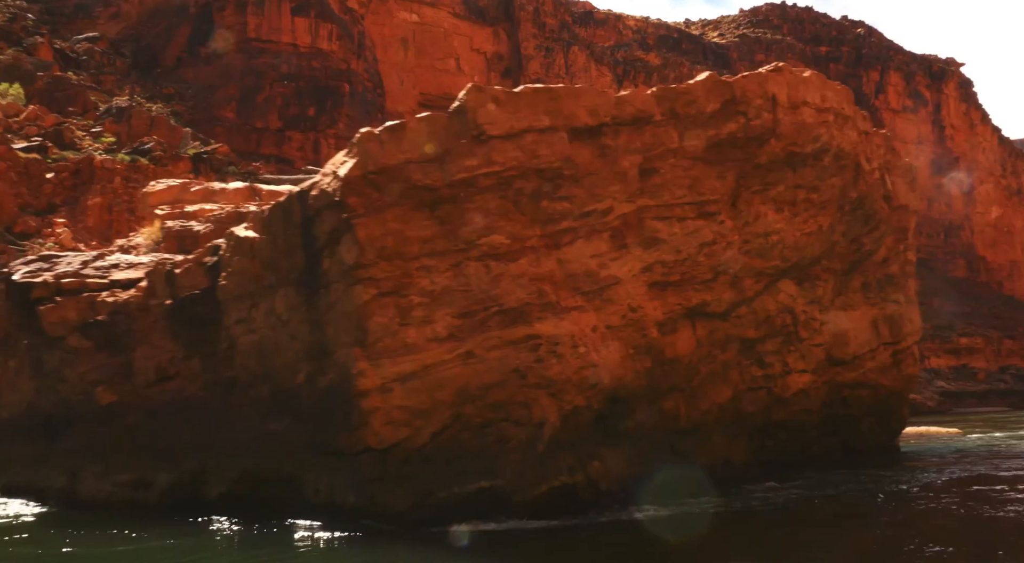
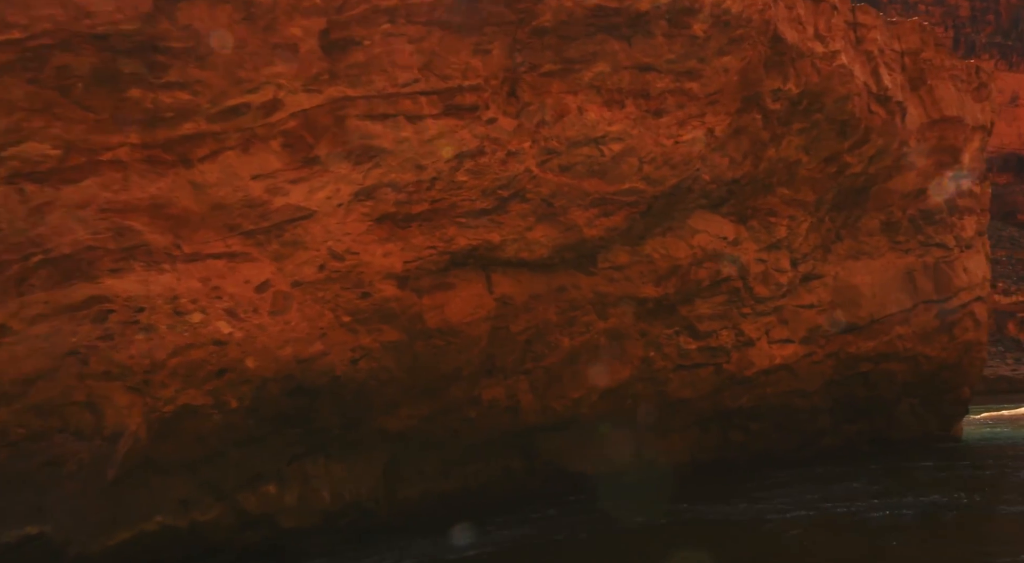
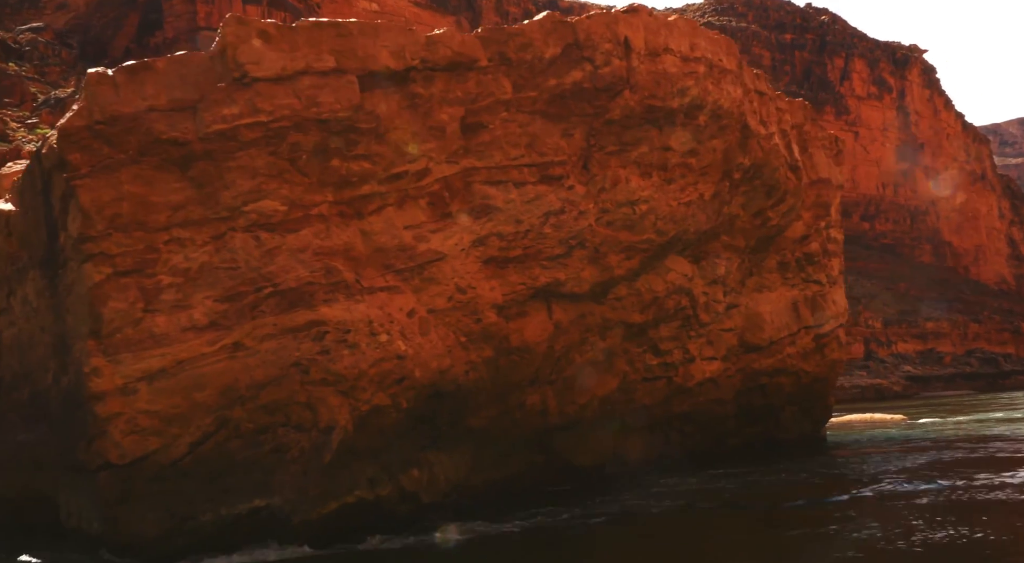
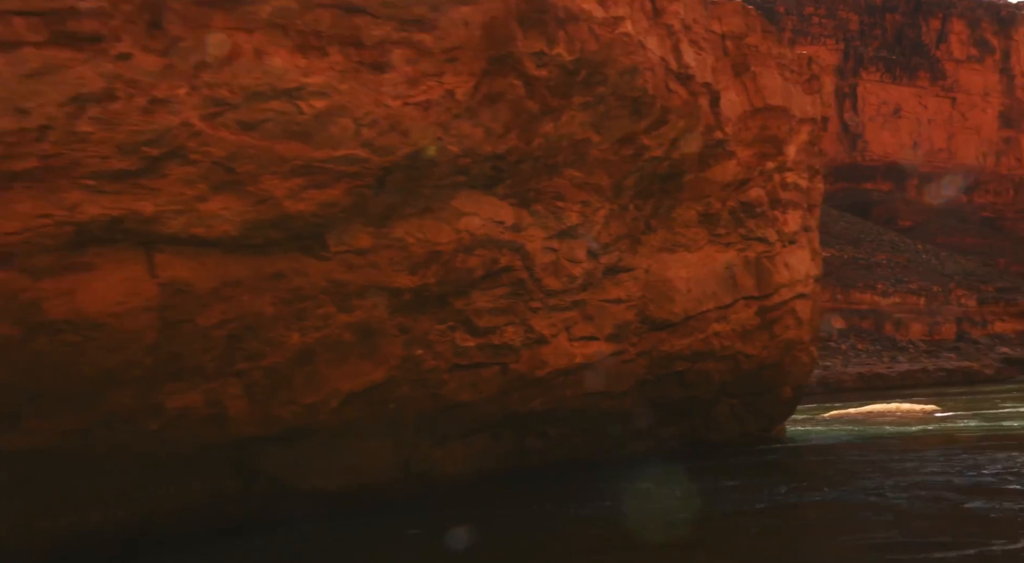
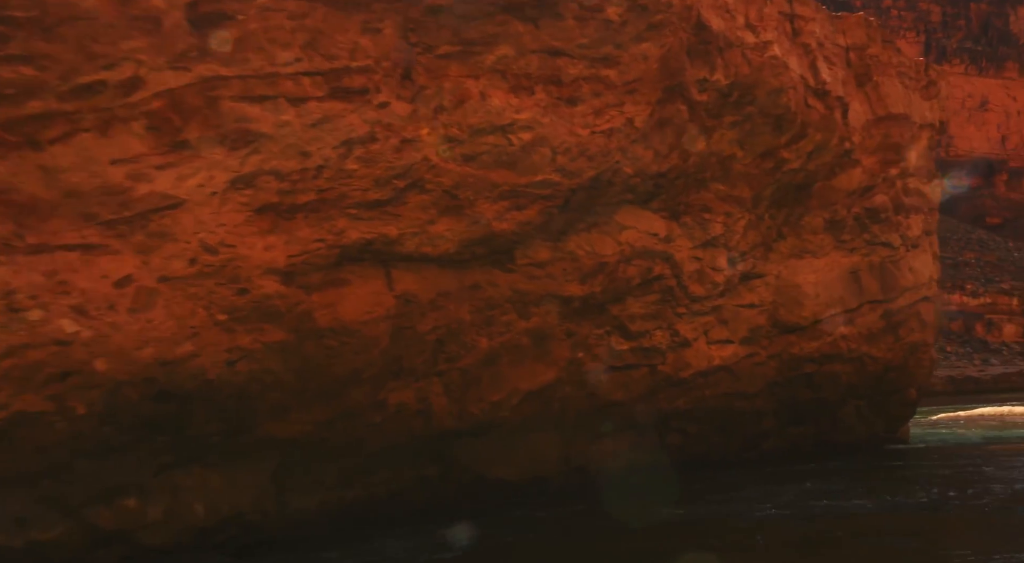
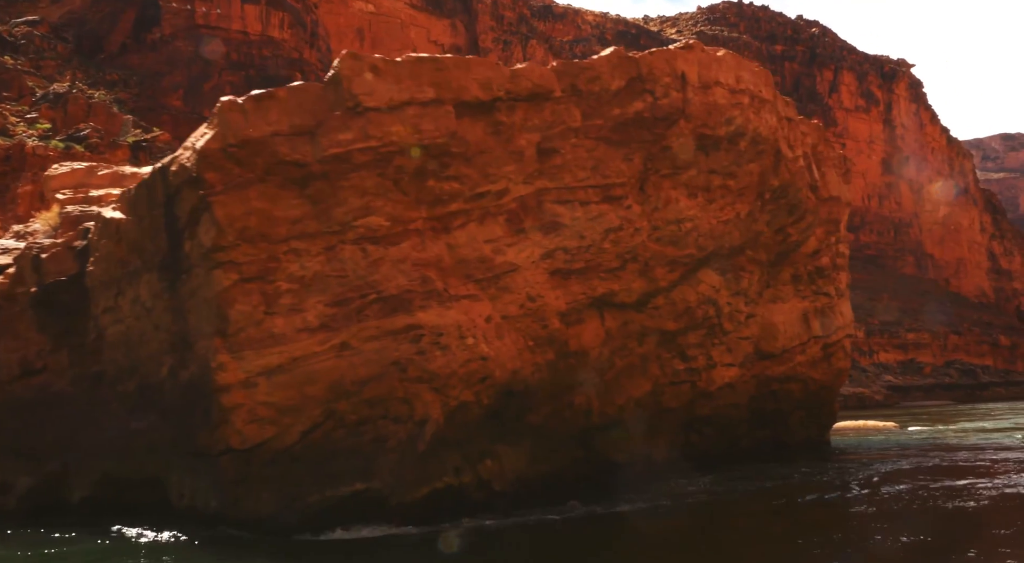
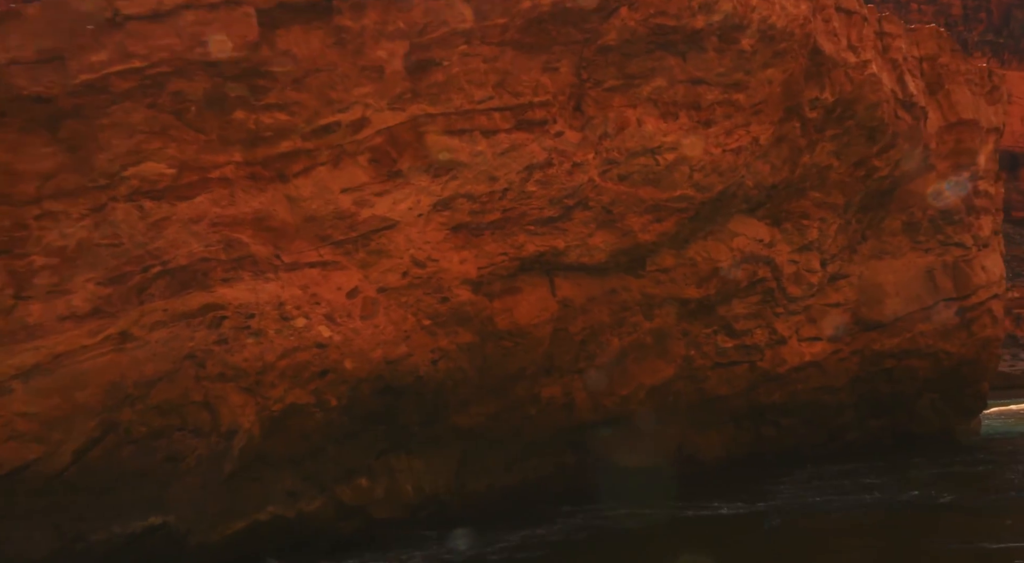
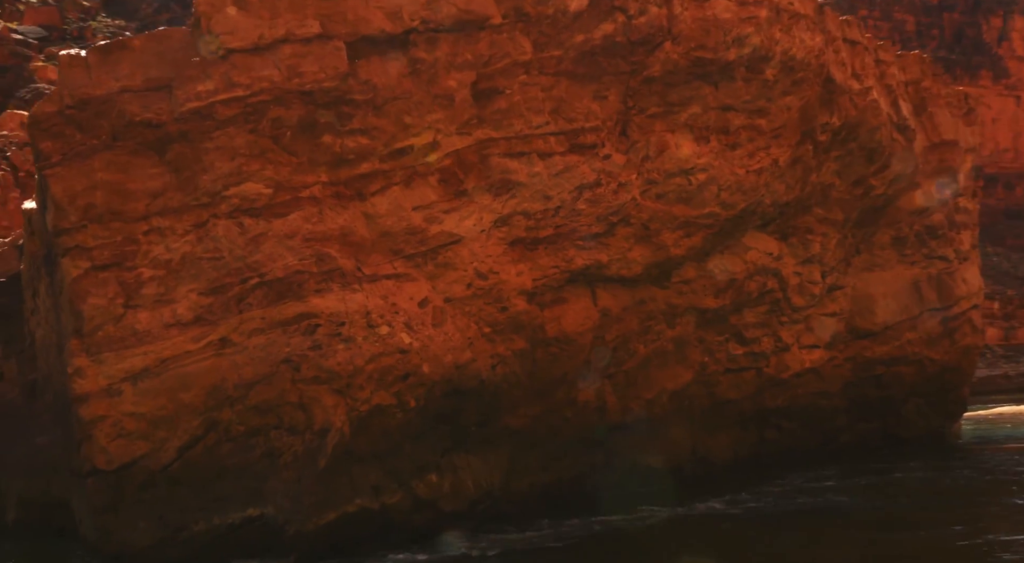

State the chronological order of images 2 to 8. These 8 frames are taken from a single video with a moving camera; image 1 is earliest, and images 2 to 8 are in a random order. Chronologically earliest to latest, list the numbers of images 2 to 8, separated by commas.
6, 3, 8, 7, 2, 5, 4
